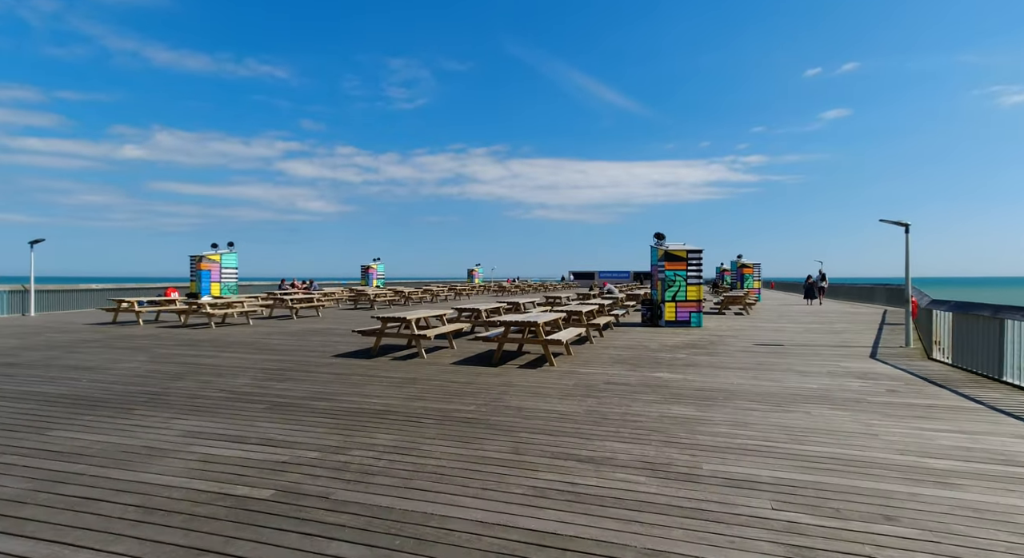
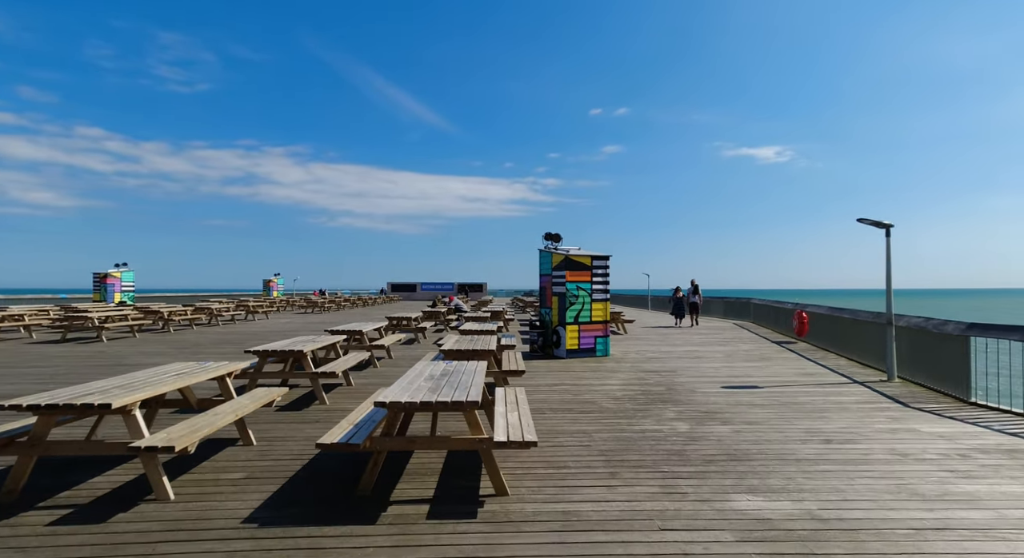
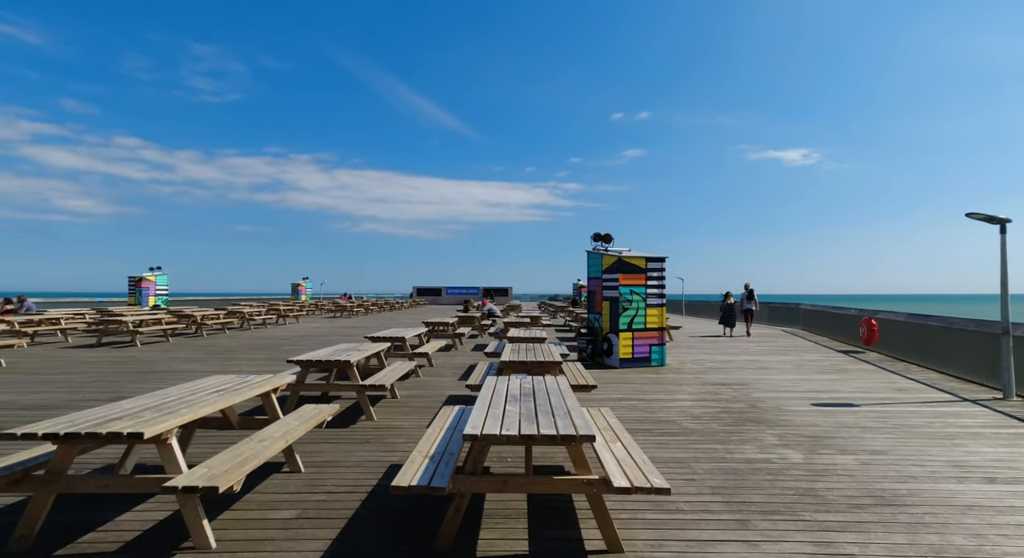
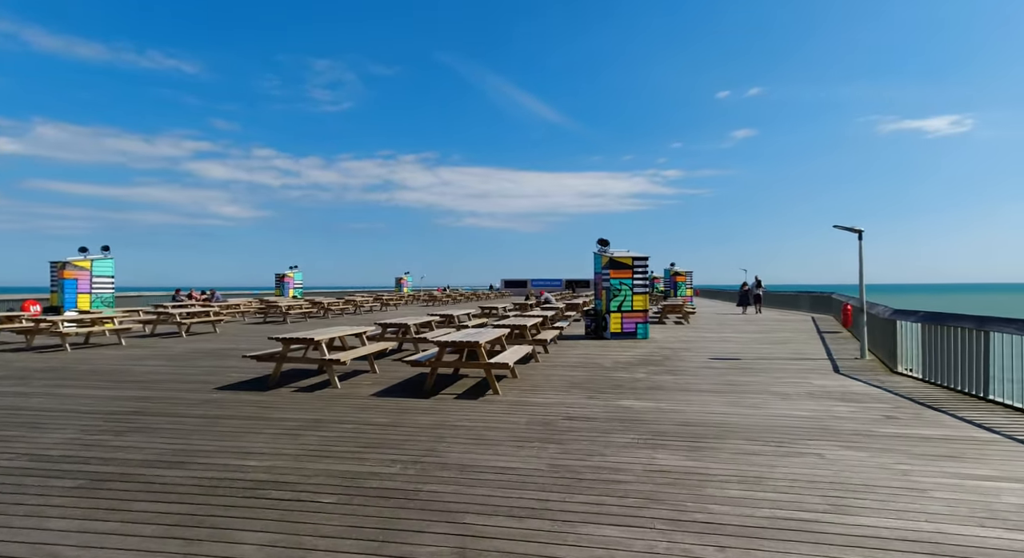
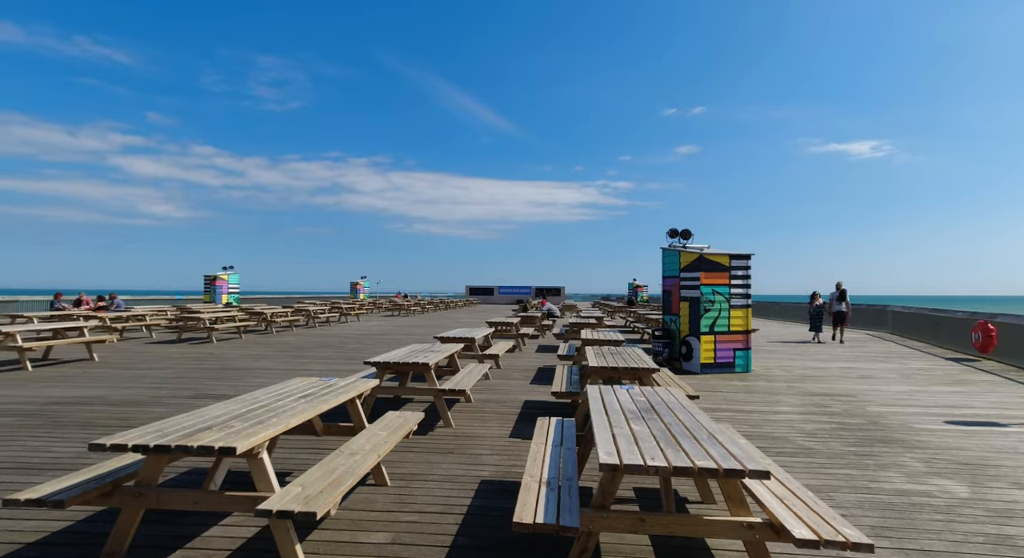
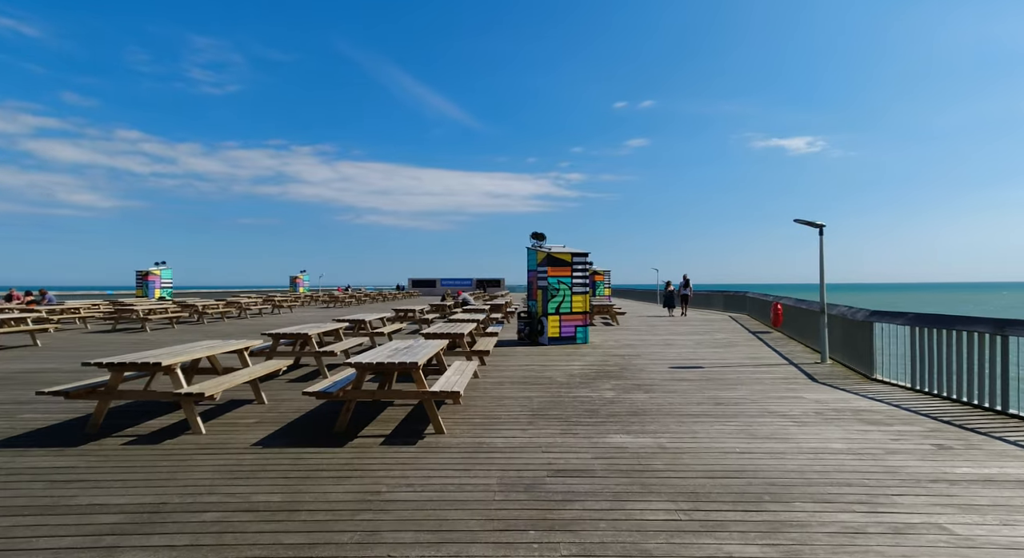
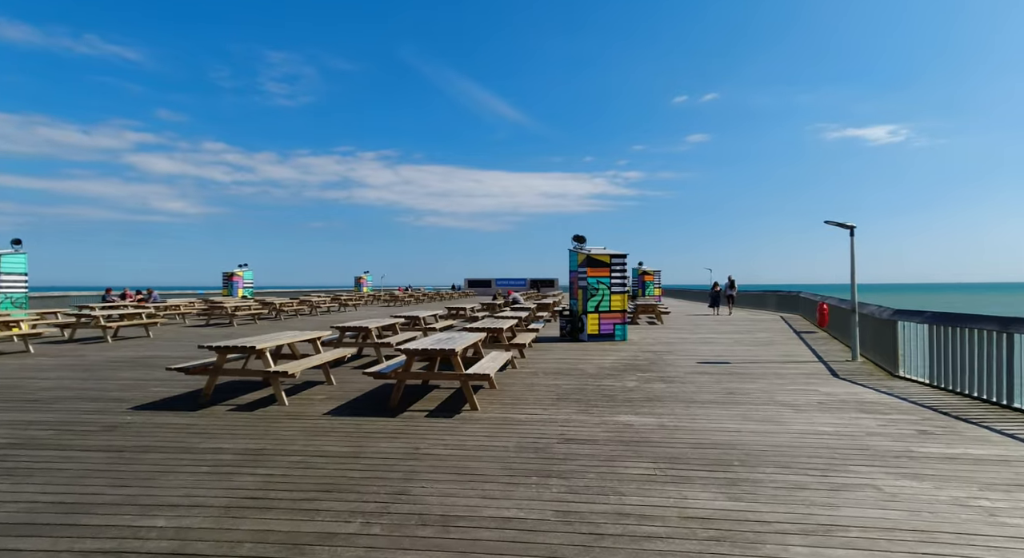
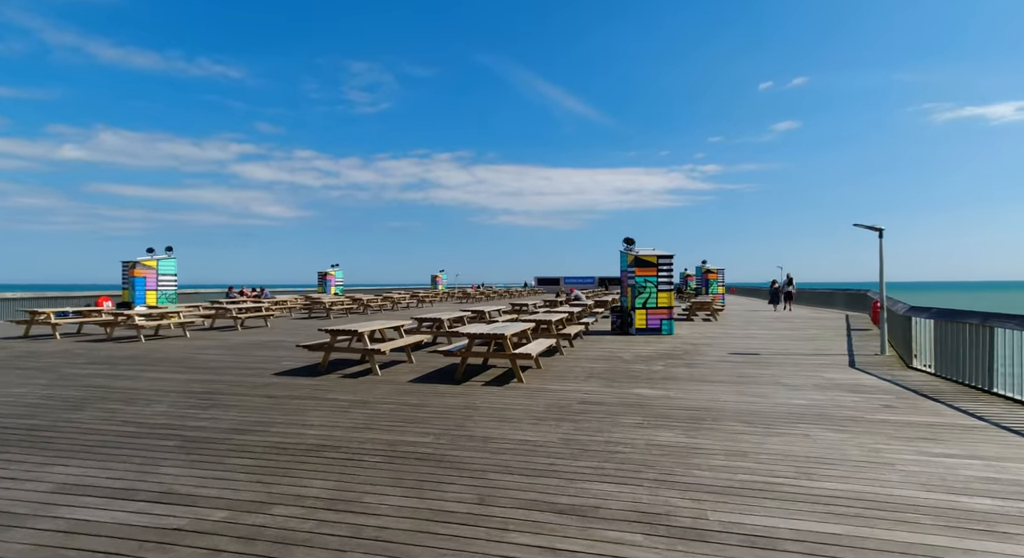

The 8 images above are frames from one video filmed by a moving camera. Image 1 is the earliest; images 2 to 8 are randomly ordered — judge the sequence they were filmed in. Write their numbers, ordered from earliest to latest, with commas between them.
8, 4, 7, 6, 2, 3, 5
